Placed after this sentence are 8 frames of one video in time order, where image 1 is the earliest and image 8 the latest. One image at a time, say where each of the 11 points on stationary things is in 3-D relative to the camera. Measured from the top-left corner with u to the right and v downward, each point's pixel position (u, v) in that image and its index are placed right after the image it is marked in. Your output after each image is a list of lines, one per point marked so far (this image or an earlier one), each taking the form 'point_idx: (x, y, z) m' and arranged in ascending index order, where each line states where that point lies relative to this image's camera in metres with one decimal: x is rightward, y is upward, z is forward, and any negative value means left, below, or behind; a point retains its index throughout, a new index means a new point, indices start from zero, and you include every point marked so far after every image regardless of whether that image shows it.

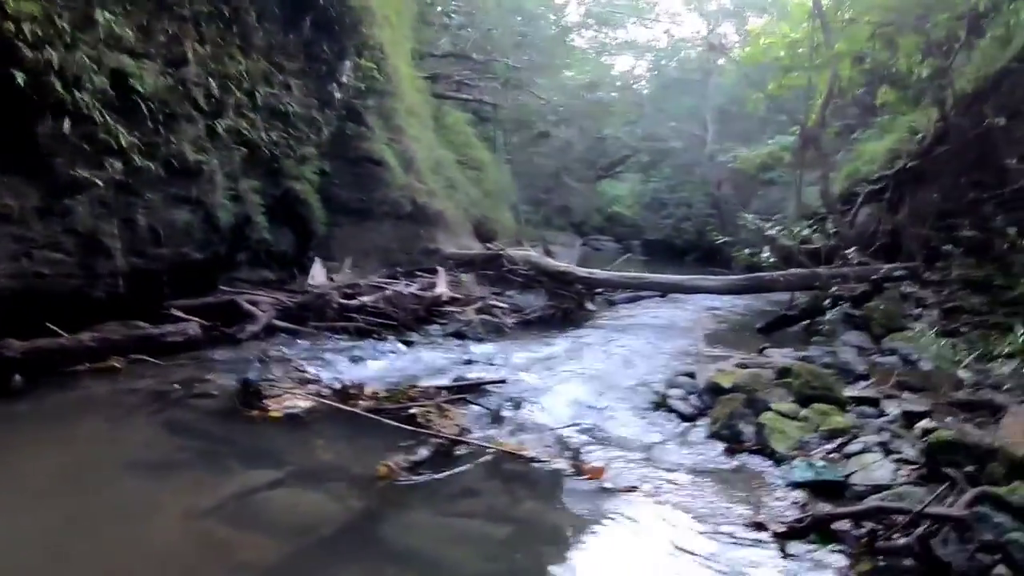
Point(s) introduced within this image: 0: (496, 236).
0: (-0.2, +0.6, +10.8) m
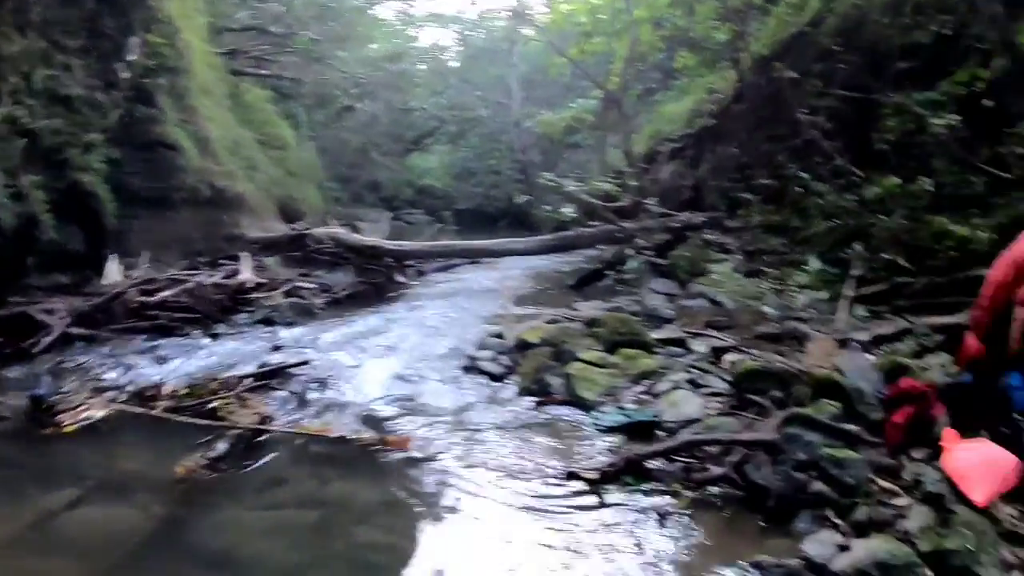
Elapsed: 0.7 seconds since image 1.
0: (-2.2, +0.8, +10.4) m
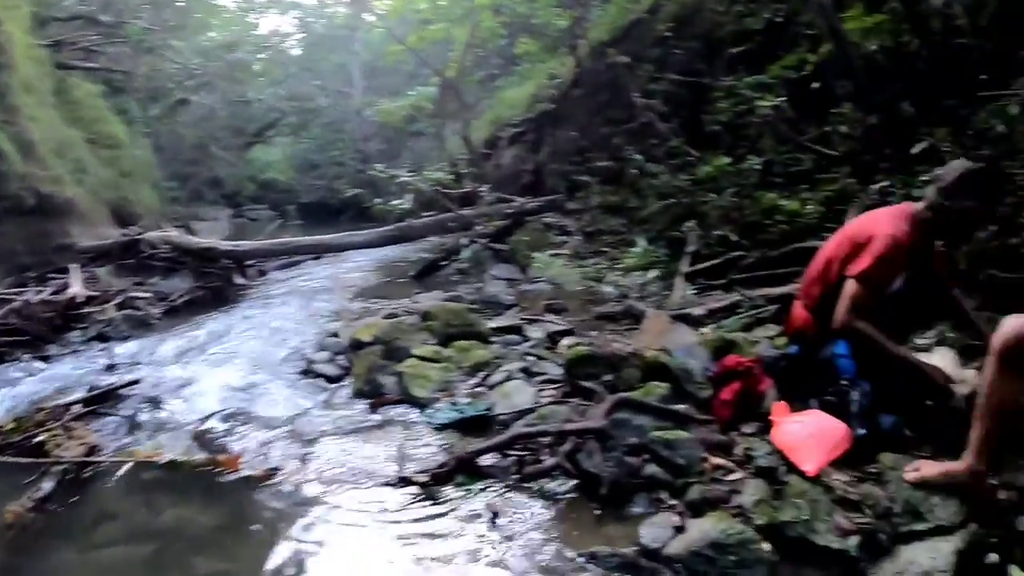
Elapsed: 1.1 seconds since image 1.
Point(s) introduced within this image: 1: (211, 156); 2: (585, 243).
0: (-3.7, +0.7, +9.8) m
1: (-3.8, +1.7, +12.5) m
2: (+0.5, +0.4, +7.8) m
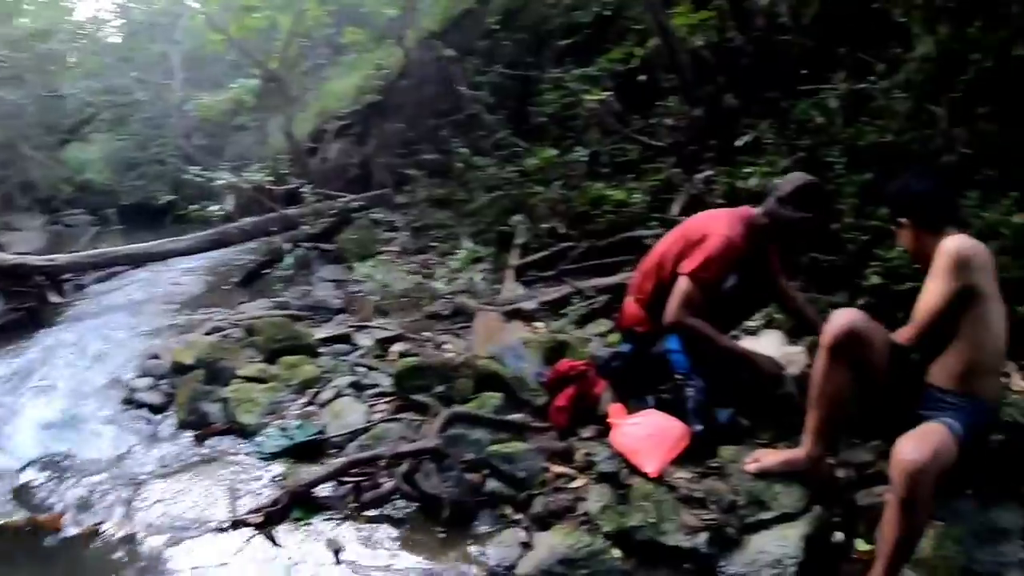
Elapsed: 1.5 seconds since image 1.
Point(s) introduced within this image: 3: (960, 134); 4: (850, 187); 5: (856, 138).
0: (-5.3, +0.5, +9.0) m
1: (-5.8, +1.5, +11.6) m
2: (-0.7, +0.4, +7.7) m
3: (+2.1, +0.7, +4.7) m
4: (+1.7, +0.5, +4.9) m
5: (+1.8, +0.8, +5.1) m
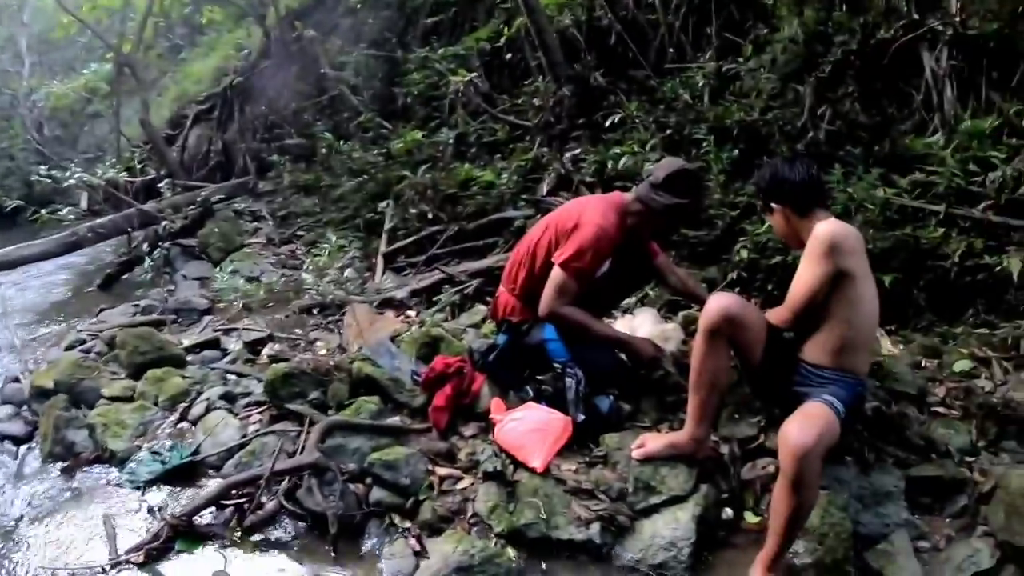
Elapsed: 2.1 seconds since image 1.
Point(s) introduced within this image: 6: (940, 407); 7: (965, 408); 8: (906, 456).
0: (-6.3, +0.4, +8.2) m
1: (-7.3, +1.4, +10.7) m
2: (-1.7, +0.5, +7.5) m
3: (+1.5, +0.9, +4.8) m
4: (+1.0, +0.6, +5.0) m
5: (+1.1, +0.9, +5.2) m
6: (+1.4, -0.4, +3.3) m
7: (+1.5, -0.4, +3.3) m
8: (+1.2, -0.5, +2.9) m
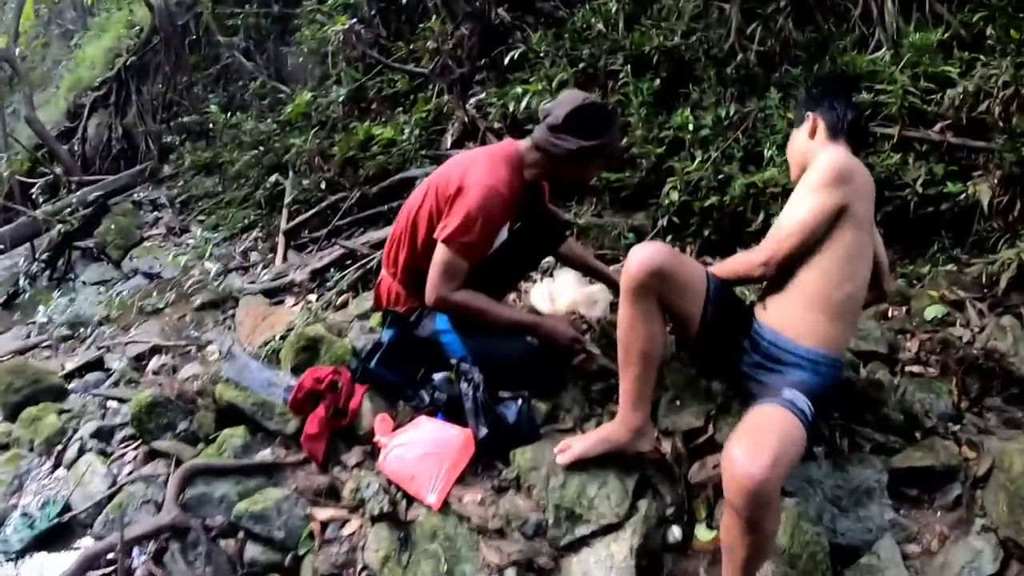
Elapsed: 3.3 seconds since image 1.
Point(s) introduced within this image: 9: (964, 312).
0: (-6.9, 0.0, +7.3) m
1: (-8.0, +1.0, +9.7) m
2: (-2.3, +0.5, +6.8) m
3: (+1.0, +1.1, +4.2) m
4: (+0.6, +0.8, +4.4) m
5: (+0.6, +1.1, +4.6) m
6: (+1.1, -0.2, +2.8) m
7: (+1.2, -0.2, +2.8) m
8: (+0.9, -0.4, +2.4) m
9: (+1.4, -0.1, +3.0) m
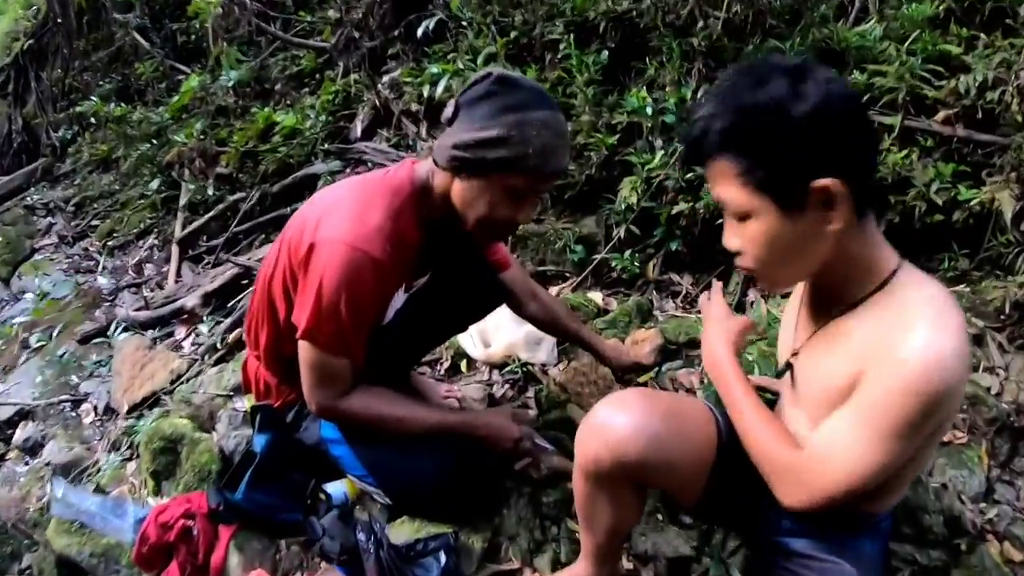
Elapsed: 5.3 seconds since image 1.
0: (-7.3, -0.5, +6.3) m
1: (-8.6, +0.6, +8.6) m
2: (-2.7, +0.4, +5.9) m
3: (+0.7, +1.1, +3.5) m
4: (+0.3, +0.8, +3.7) m
5: (+0.3, +1.1, +3.9) m
6: (+1.0, -0.3, +2.2) m
7: (+1.0, -0.3, +2.1) m
8: (+0.8, -0.5, +1.8) m
9: (+1.2, -0.1, +2.4) m
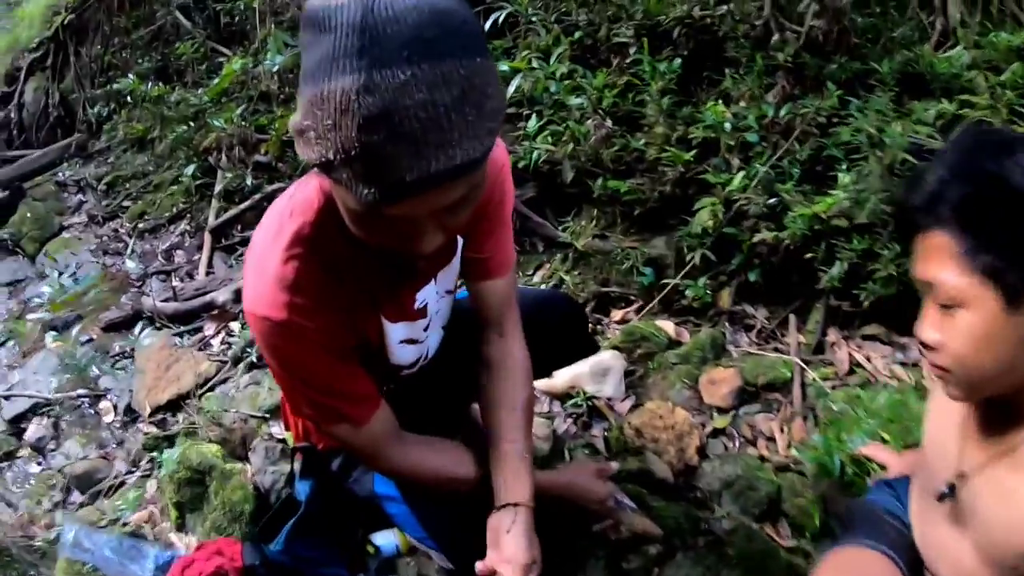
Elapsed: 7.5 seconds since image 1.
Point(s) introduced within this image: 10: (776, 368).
0: (-7.0, -0.1, +6.2) m
1: (-8.2, +1.0, +8.5) m
2: (-2.4, +0.5, +5.8) m
3: (+0.9, +1.0, +3.3) m
4: (+0.5, +0.7, +3.4) m
5: (+0.5, +1.0, +3.7) m
6: (+1.1, -0.4, +1.9) m
7: (+1.2, -0.4, +1.9) m
8: (+0.9, -0.6, +1.5) m
9: (+1.3, -0.3, +2.1) m
10: (+0.7, -0.2, +2.6) m
